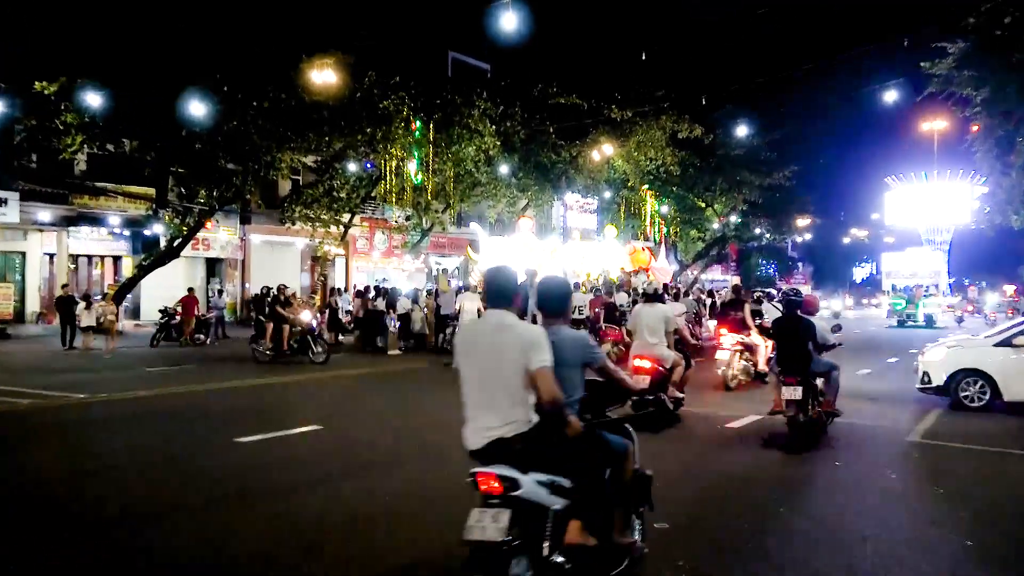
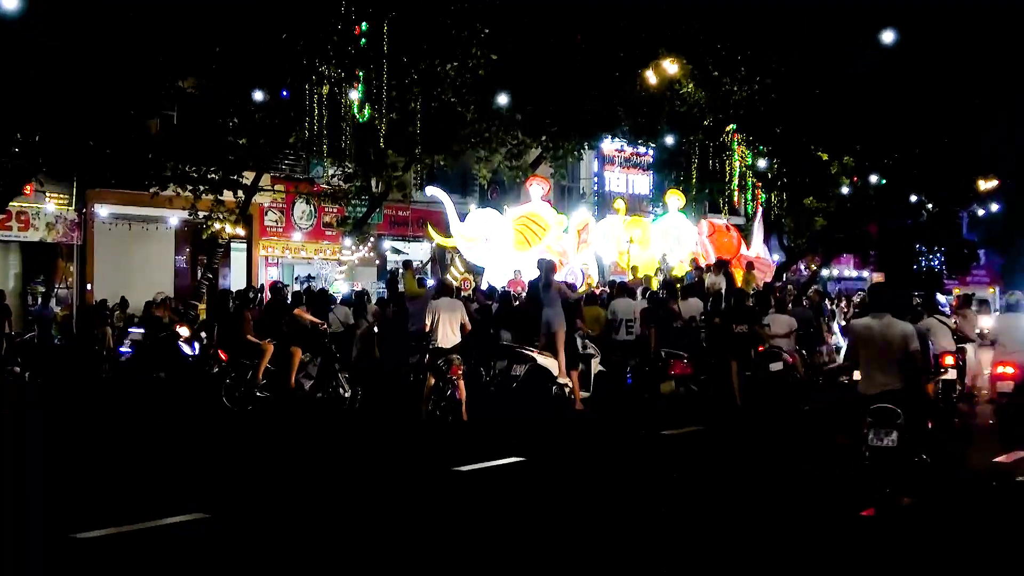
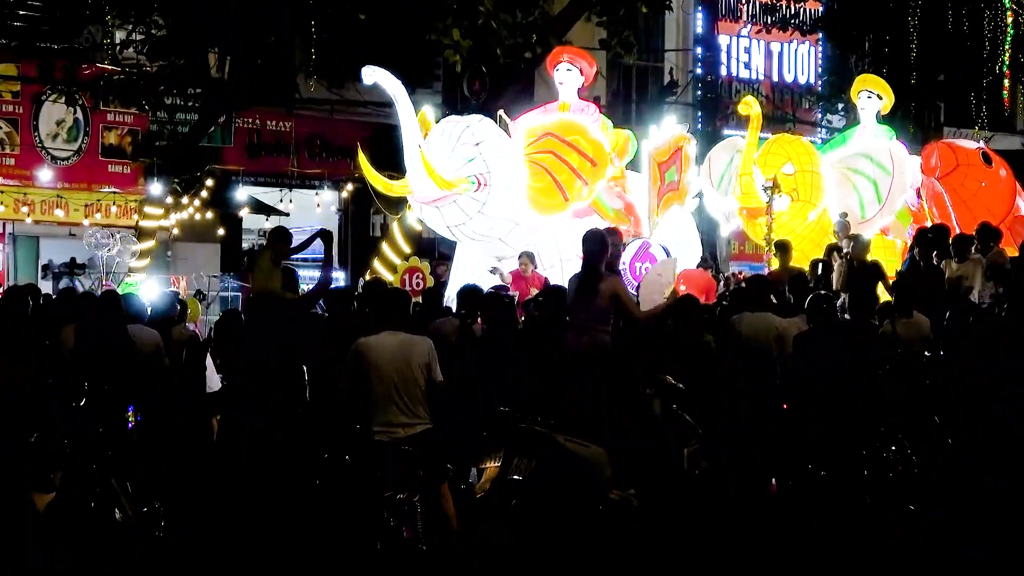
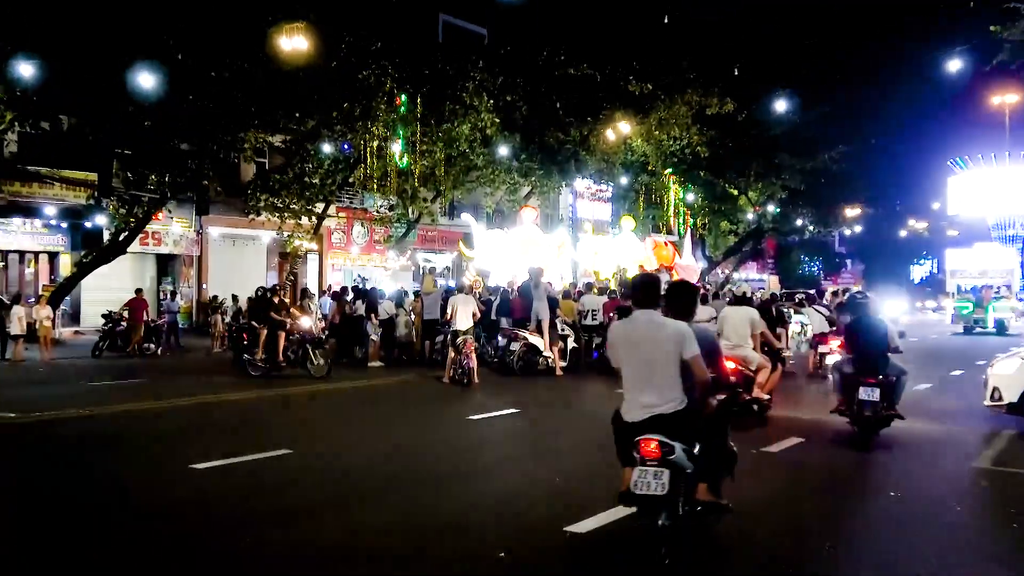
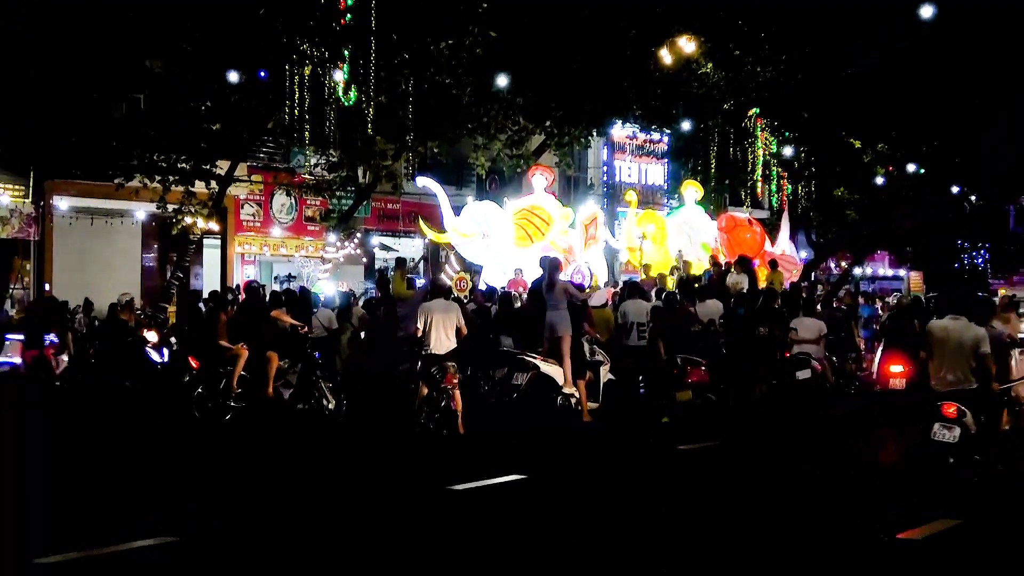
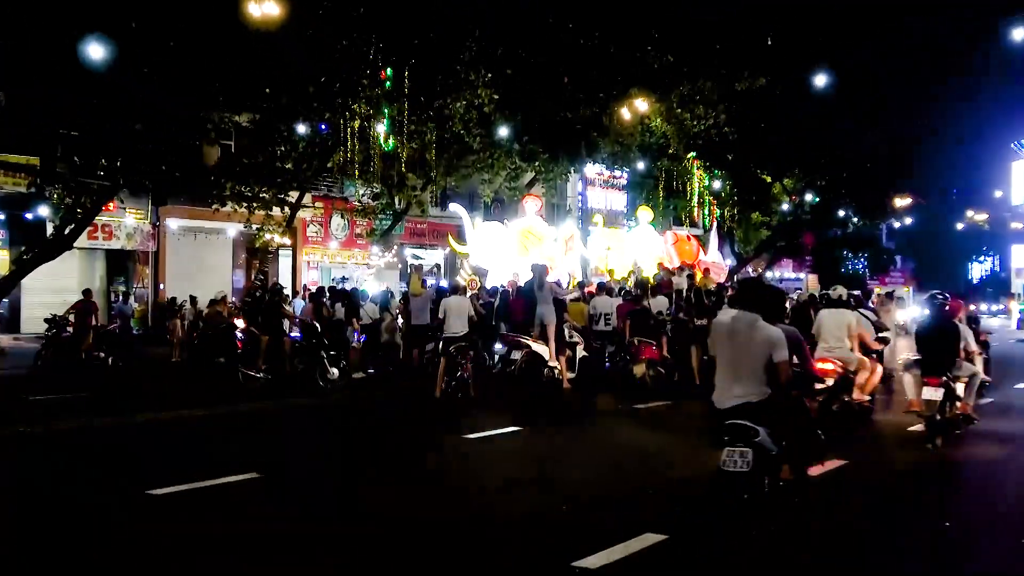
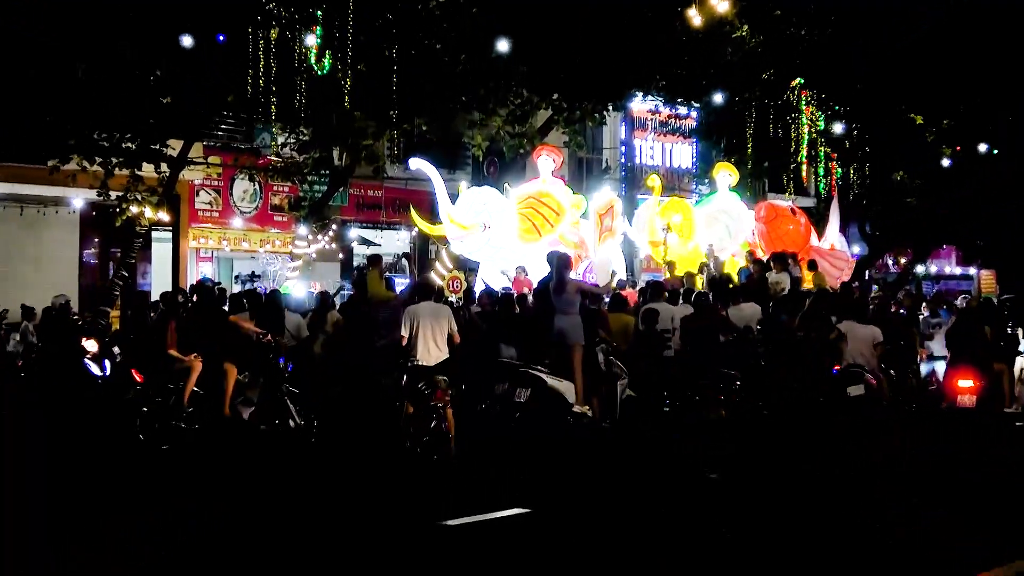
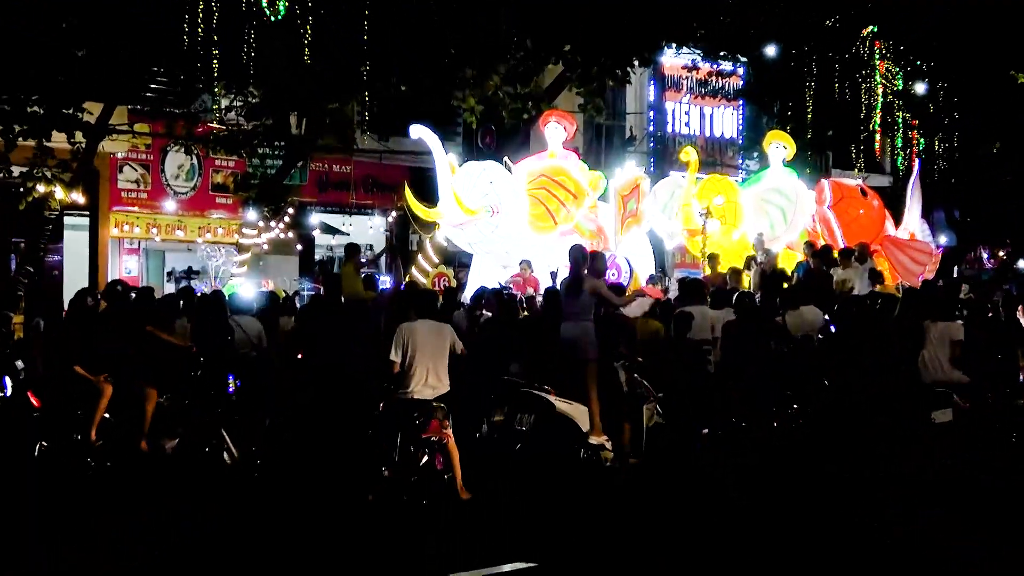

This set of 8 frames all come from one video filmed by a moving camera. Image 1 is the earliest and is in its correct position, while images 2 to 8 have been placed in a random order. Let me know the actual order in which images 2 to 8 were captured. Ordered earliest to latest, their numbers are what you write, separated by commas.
4, 6, 2, 5, 7, 8, 3
